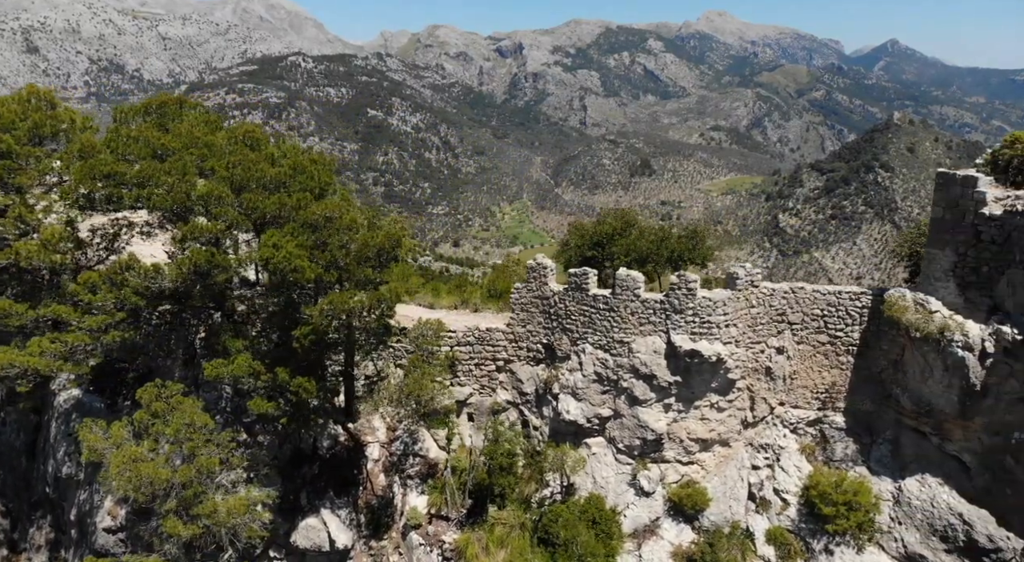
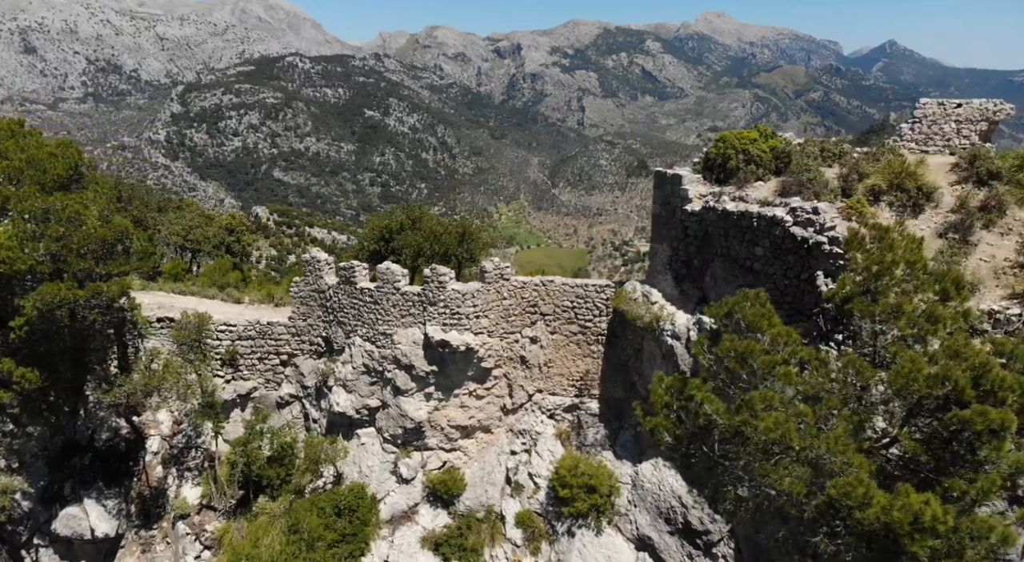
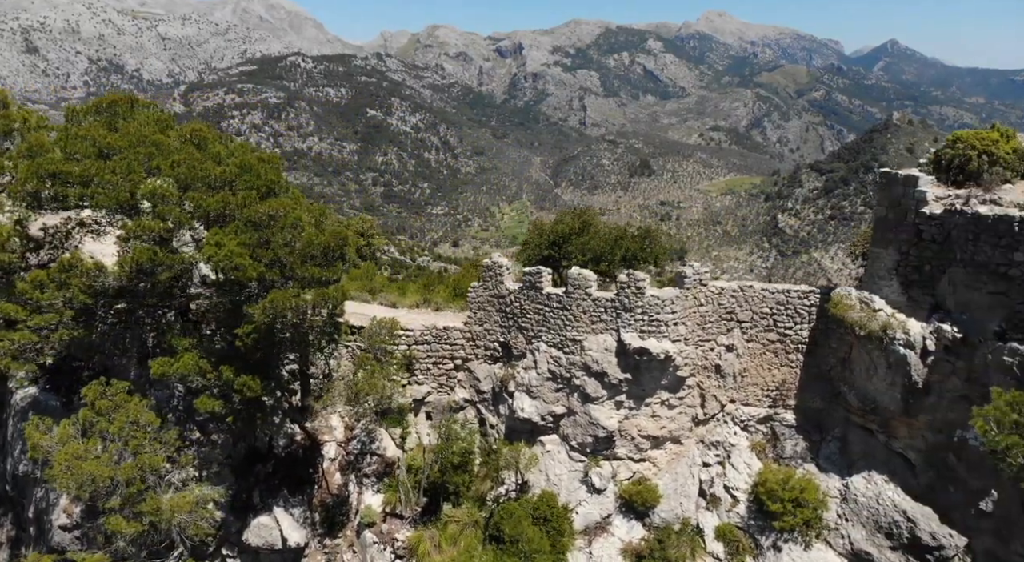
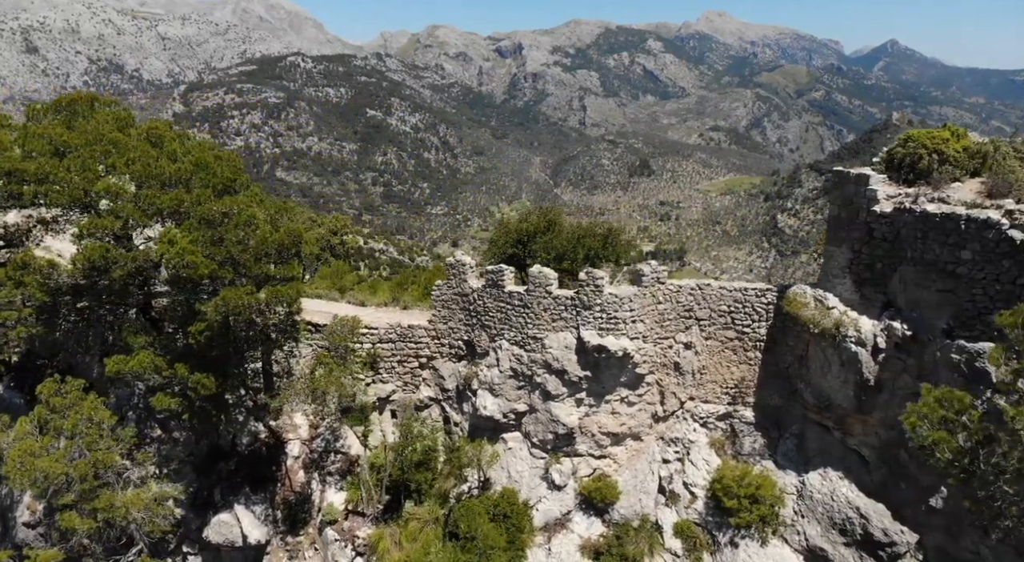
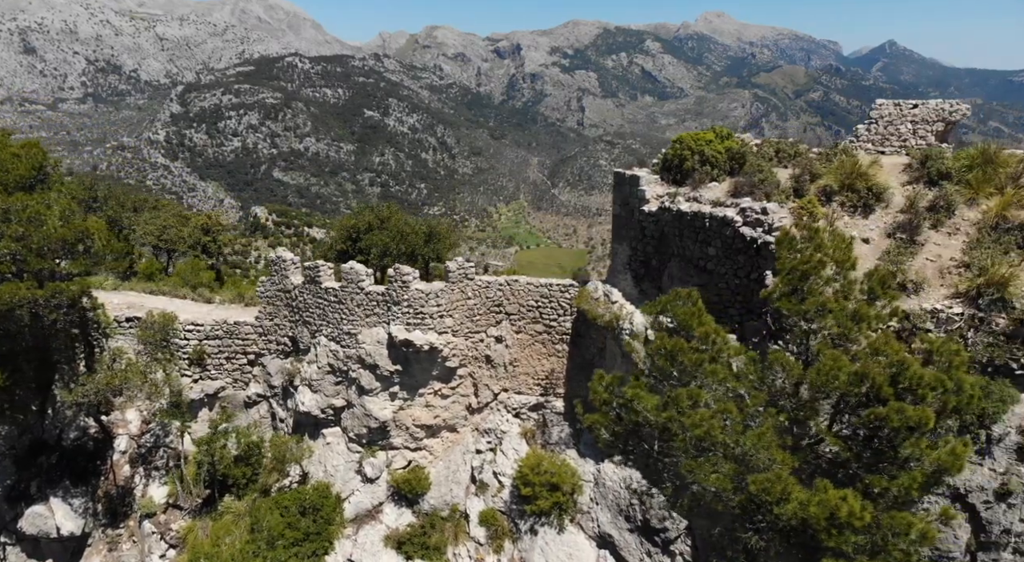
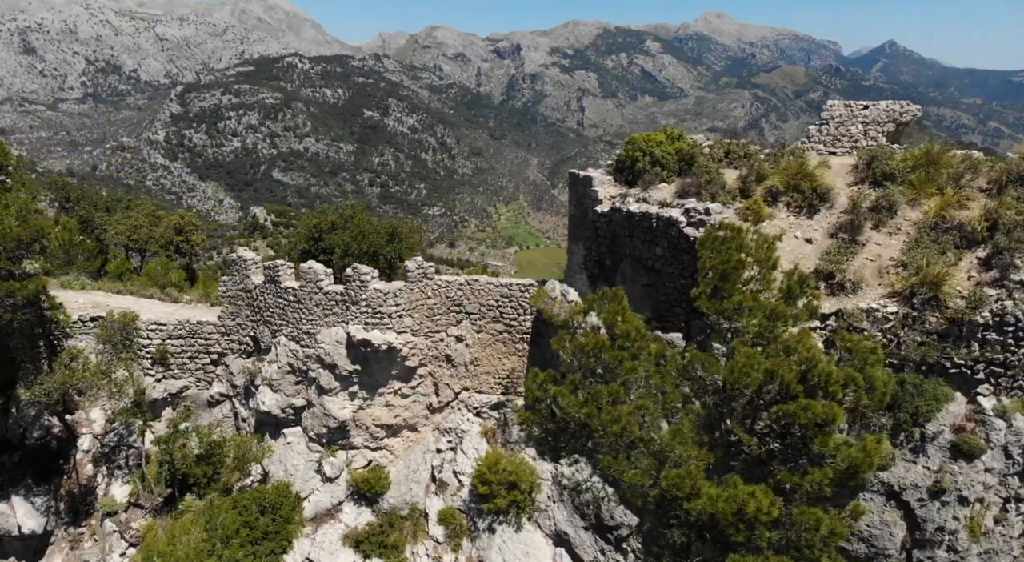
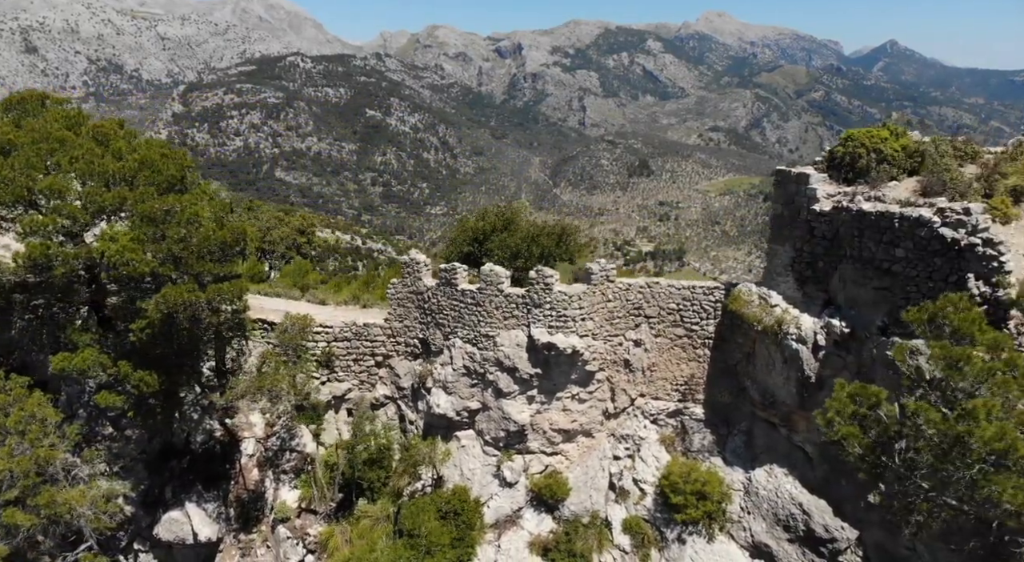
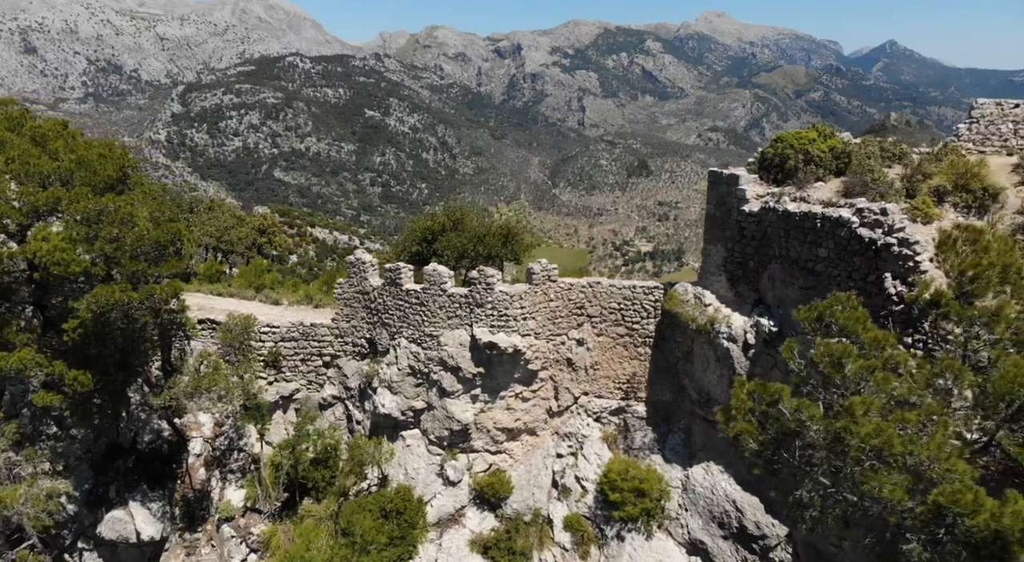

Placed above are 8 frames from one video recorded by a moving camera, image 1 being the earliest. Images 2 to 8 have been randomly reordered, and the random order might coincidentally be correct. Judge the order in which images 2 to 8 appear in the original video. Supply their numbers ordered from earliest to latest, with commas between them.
3, 4, 7, 8, 2, 5, 6
